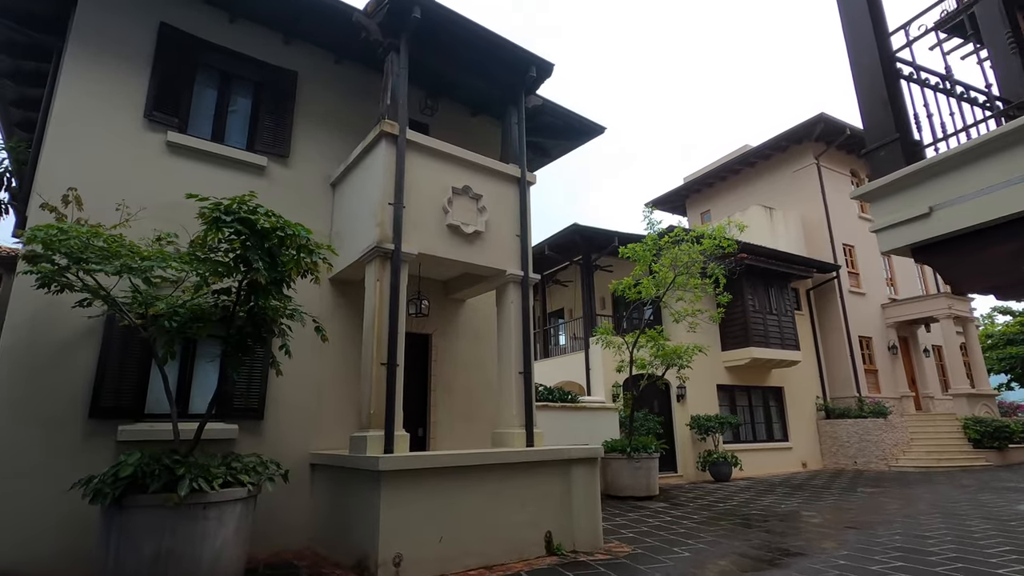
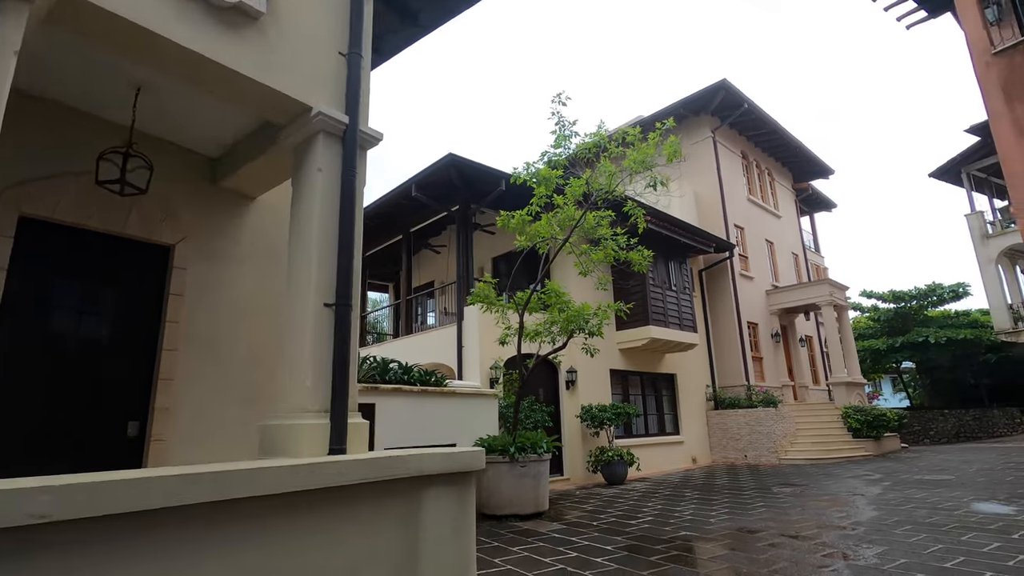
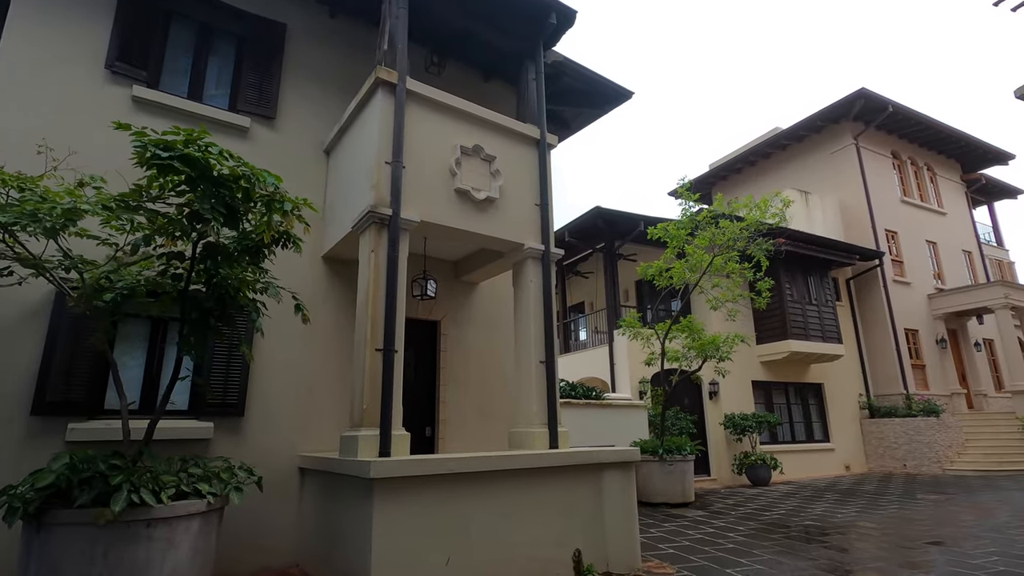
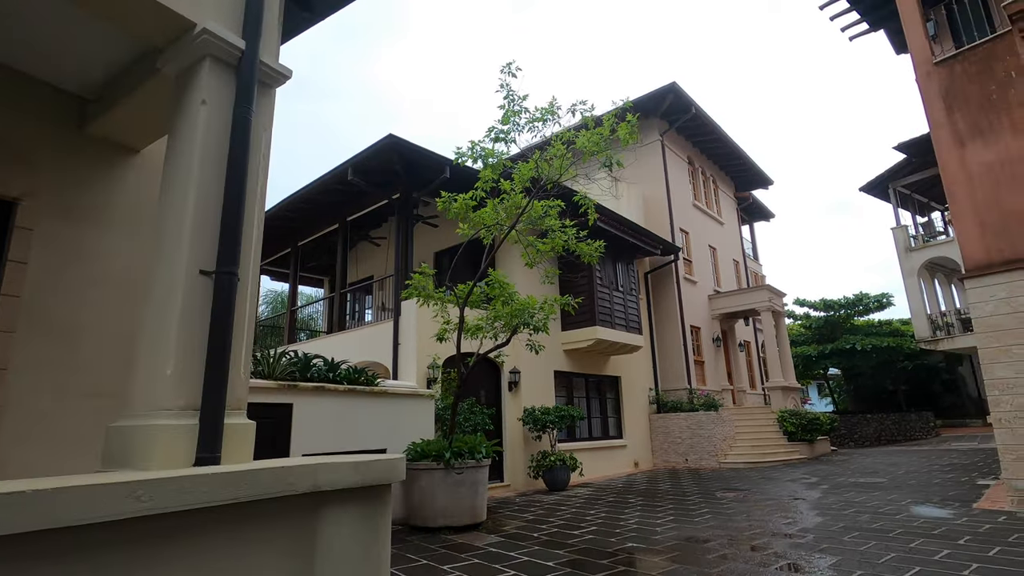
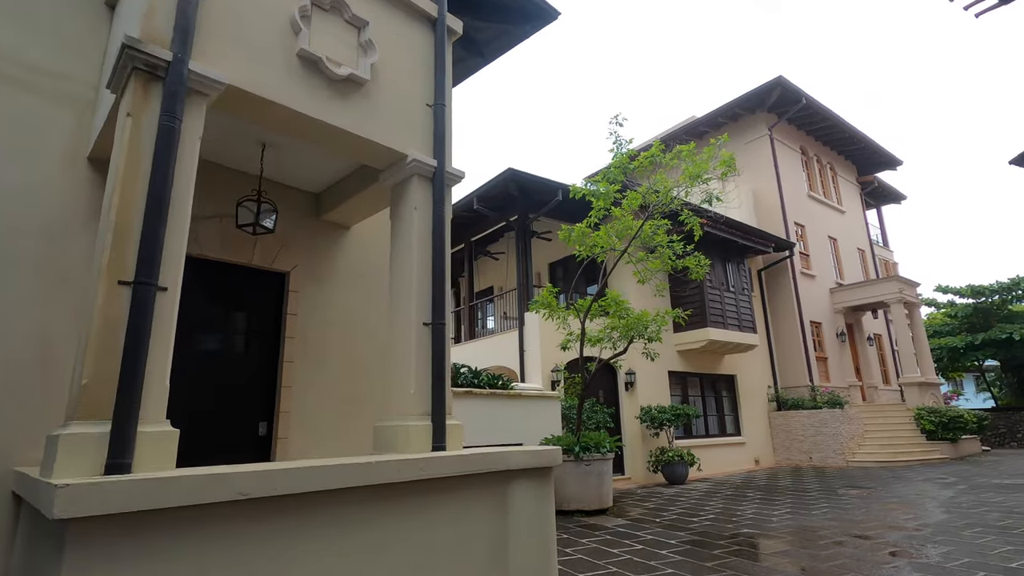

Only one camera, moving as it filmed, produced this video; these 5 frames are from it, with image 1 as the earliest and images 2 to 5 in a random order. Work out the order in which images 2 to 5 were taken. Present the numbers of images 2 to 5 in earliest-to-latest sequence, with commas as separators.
3, 5, 2, 4
